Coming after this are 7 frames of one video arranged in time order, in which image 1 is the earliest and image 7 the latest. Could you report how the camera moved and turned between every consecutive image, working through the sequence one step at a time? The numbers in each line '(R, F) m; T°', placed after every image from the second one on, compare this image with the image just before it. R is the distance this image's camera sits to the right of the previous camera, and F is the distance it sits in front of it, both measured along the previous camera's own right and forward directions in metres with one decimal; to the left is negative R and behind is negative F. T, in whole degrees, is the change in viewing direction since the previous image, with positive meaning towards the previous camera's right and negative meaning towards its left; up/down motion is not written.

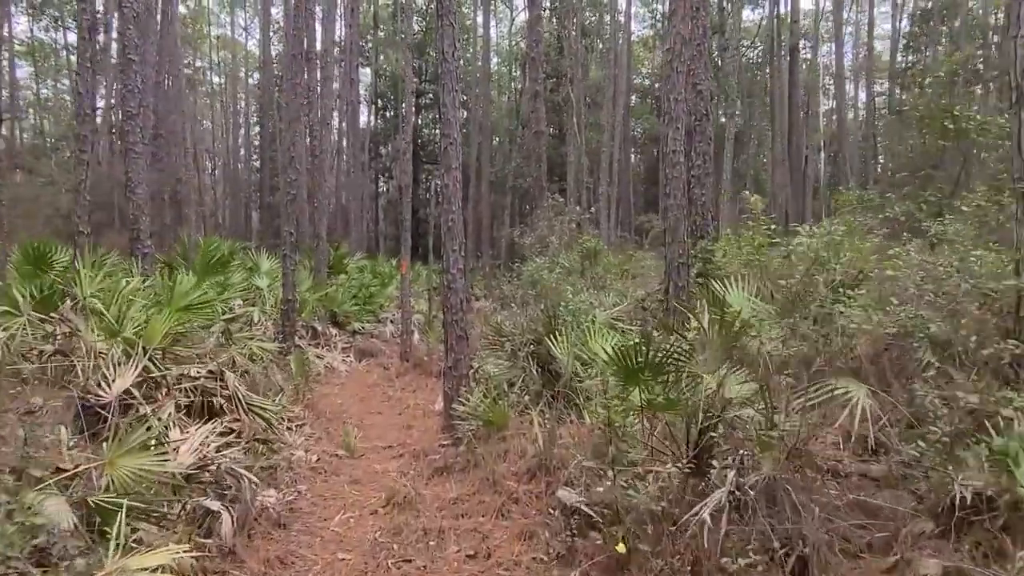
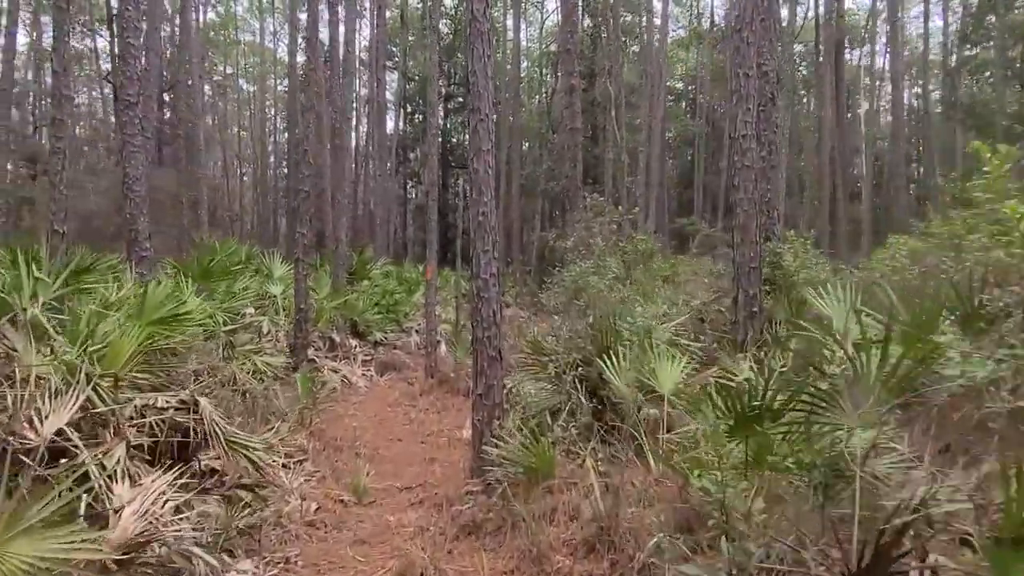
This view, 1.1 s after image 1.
(-0.1, +1.1) m; -2°
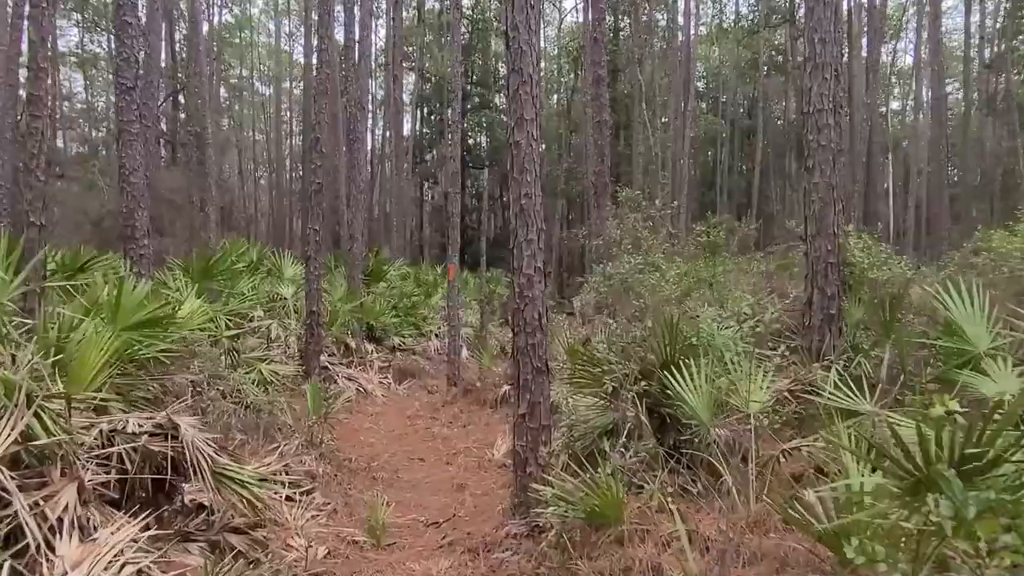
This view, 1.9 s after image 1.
(-0.2, +0.9) m; -1°
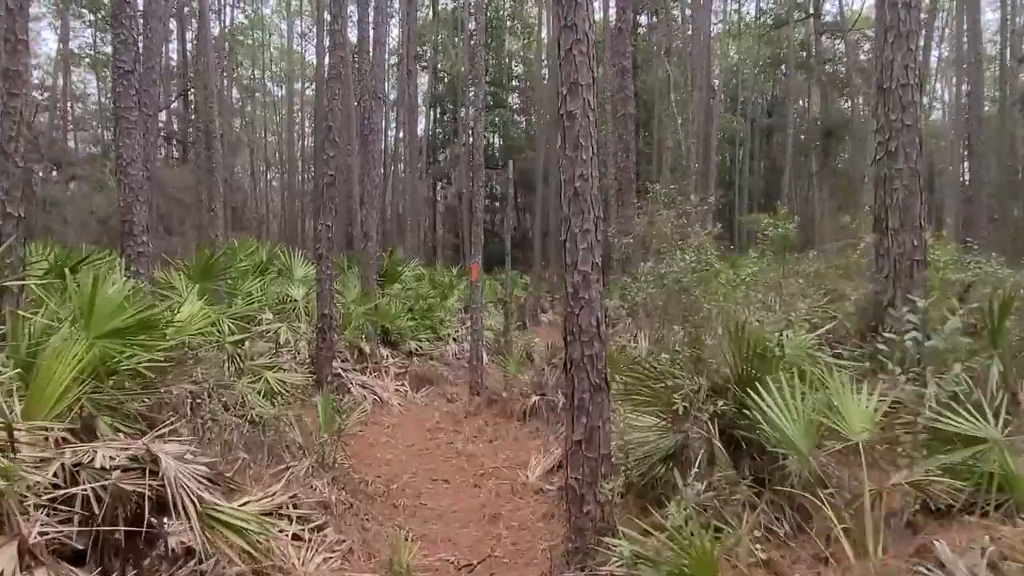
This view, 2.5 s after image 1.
(-0.2, +0.7) m; -1°
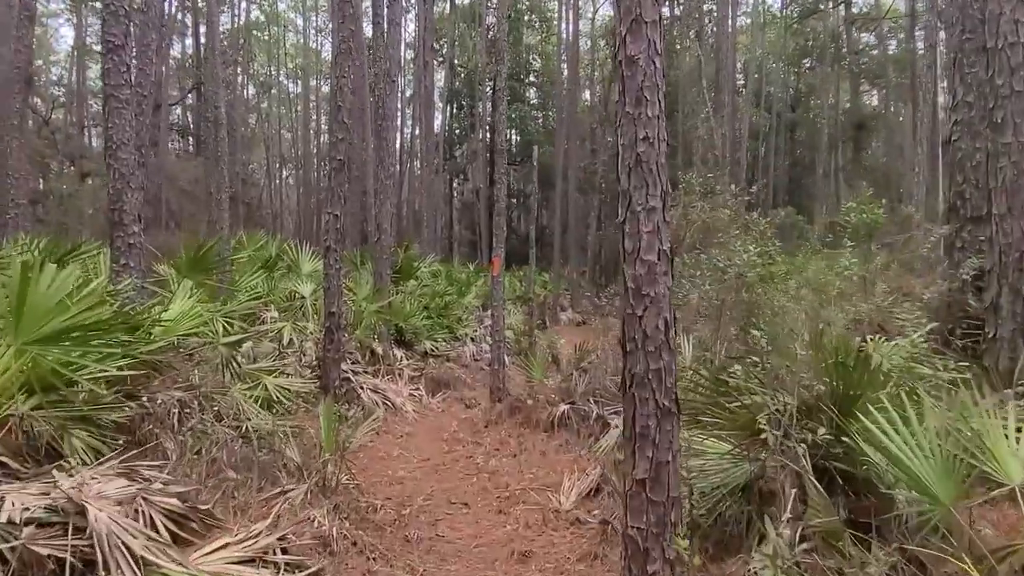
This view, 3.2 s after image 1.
(-0.1, +0.7) m; -1°
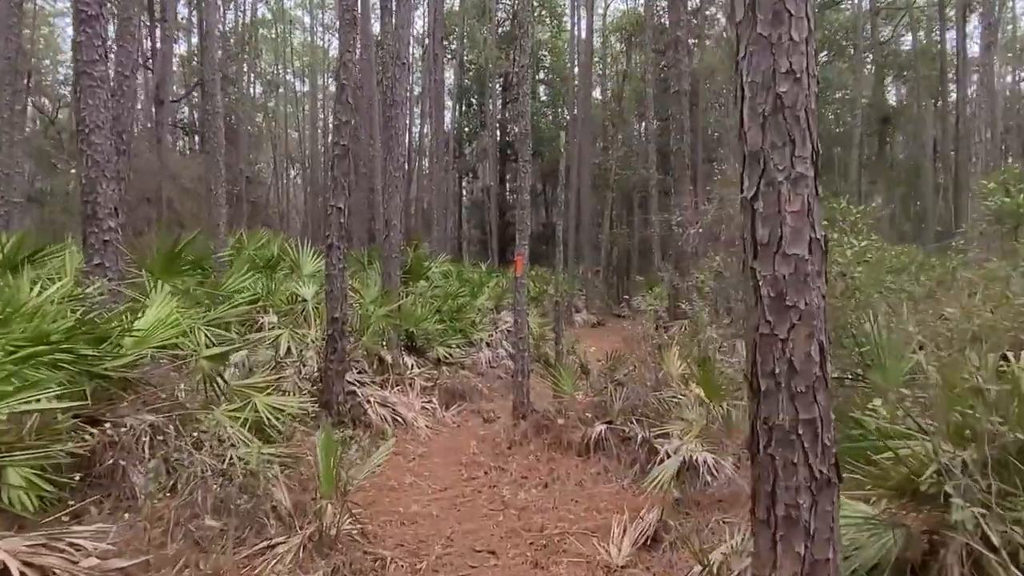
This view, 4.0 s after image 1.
(-0.2, +0.9) m; -1°
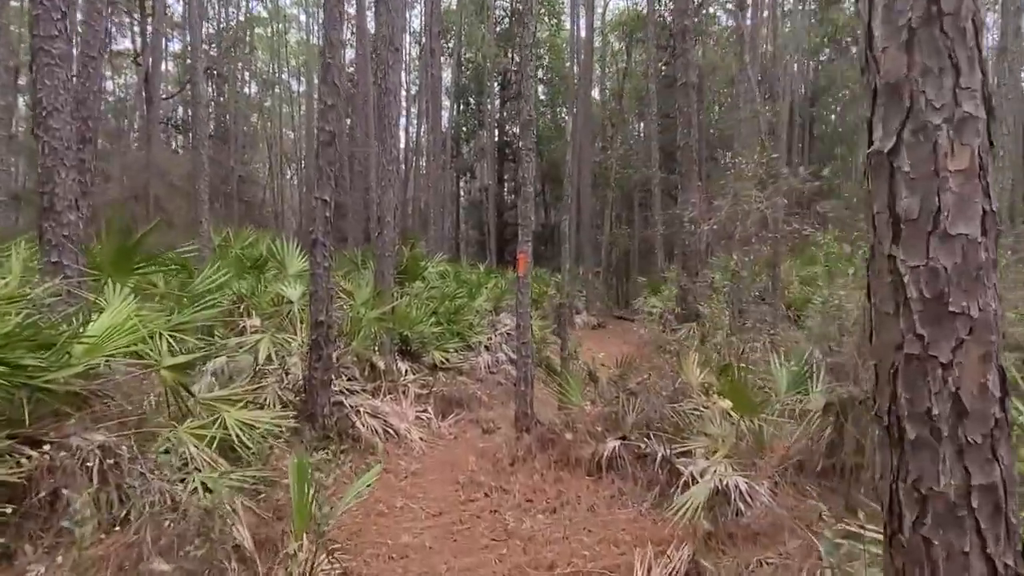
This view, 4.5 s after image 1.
(0.0, +0.6) m; 0°
